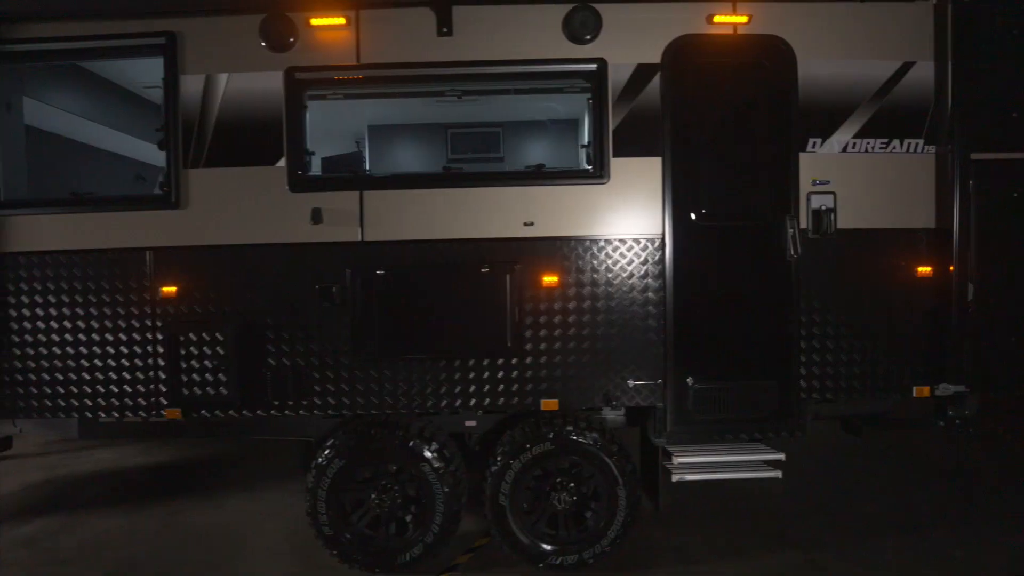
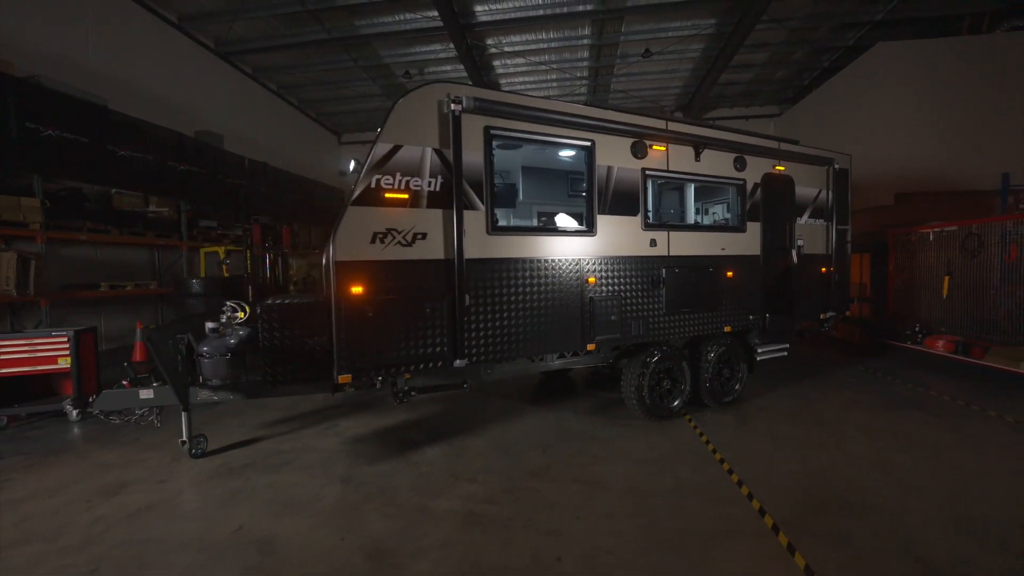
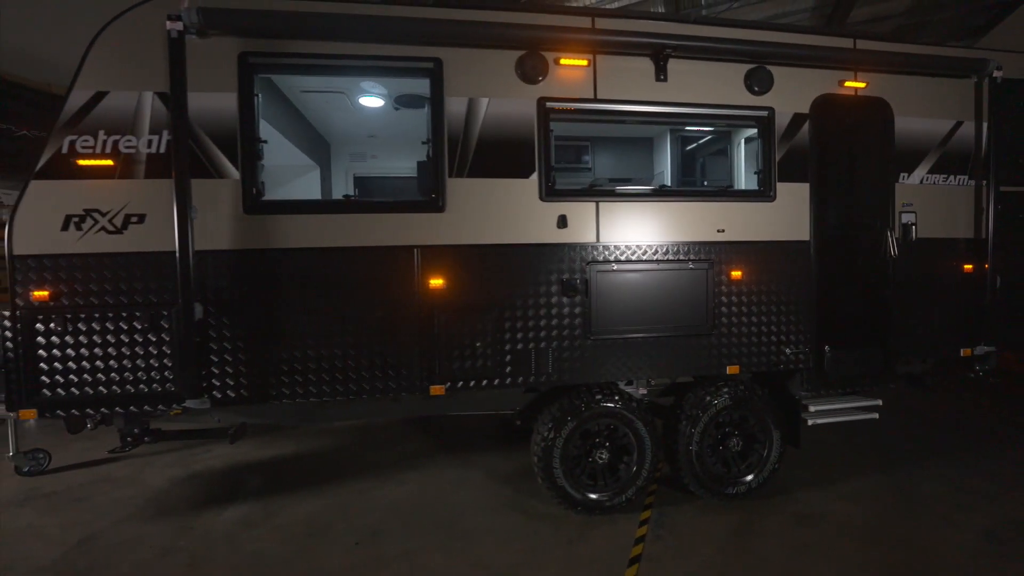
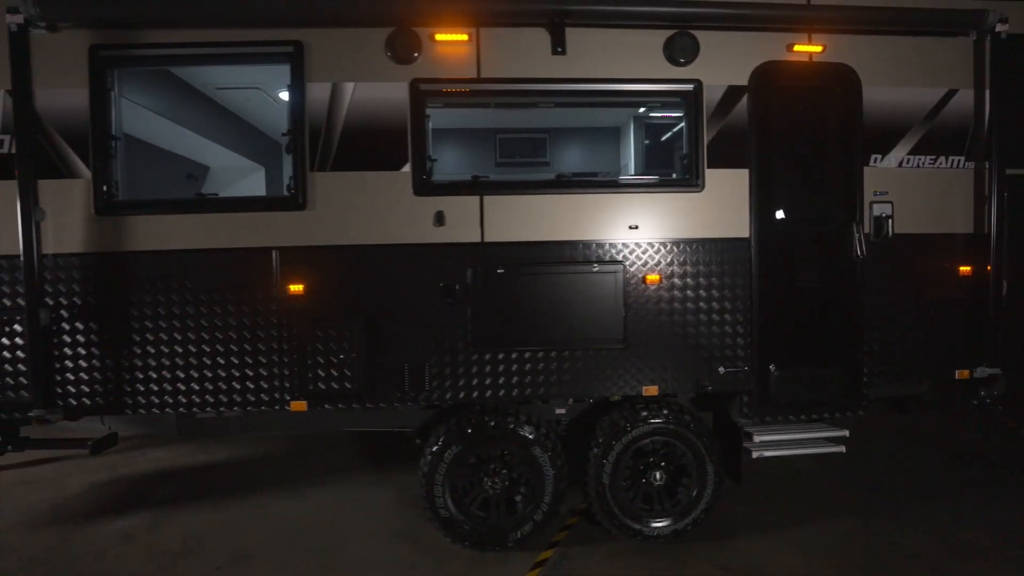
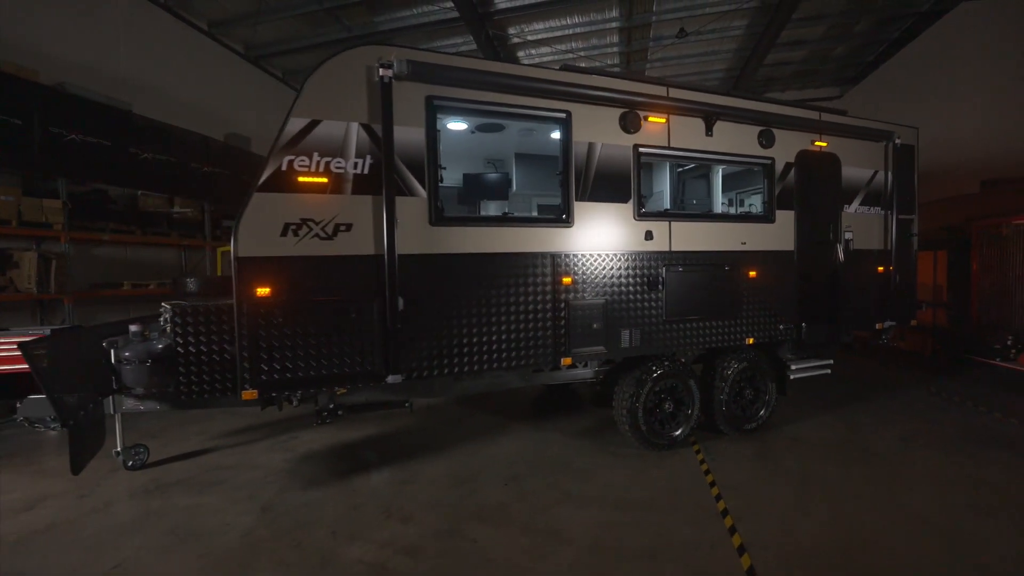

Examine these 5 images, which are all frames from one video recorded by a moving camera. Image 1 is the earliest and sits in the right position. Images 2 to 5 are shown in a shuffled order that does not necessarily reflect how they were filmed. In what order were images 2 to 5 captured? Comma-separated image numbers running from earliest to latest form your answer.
4, 3, 5, 2
